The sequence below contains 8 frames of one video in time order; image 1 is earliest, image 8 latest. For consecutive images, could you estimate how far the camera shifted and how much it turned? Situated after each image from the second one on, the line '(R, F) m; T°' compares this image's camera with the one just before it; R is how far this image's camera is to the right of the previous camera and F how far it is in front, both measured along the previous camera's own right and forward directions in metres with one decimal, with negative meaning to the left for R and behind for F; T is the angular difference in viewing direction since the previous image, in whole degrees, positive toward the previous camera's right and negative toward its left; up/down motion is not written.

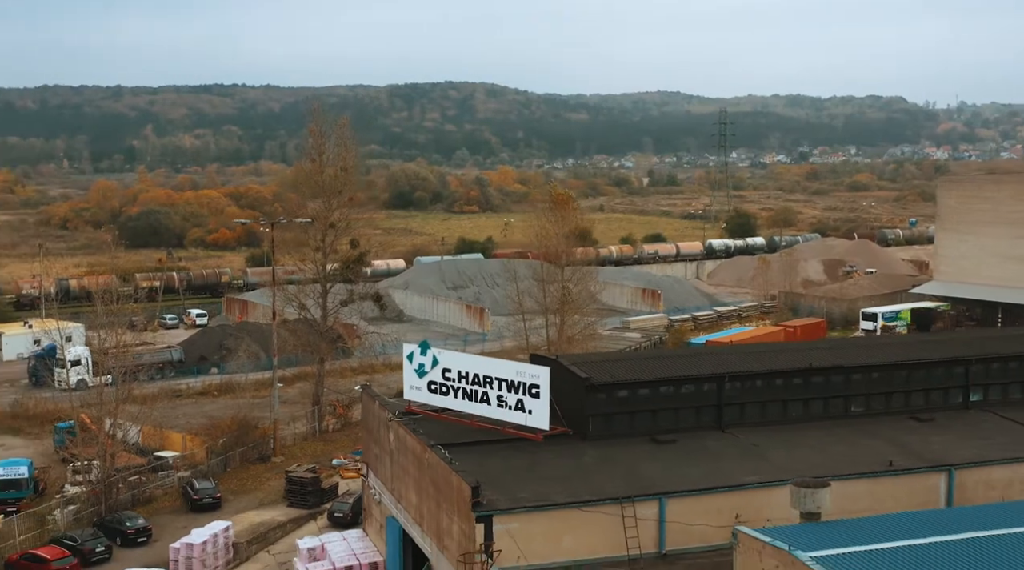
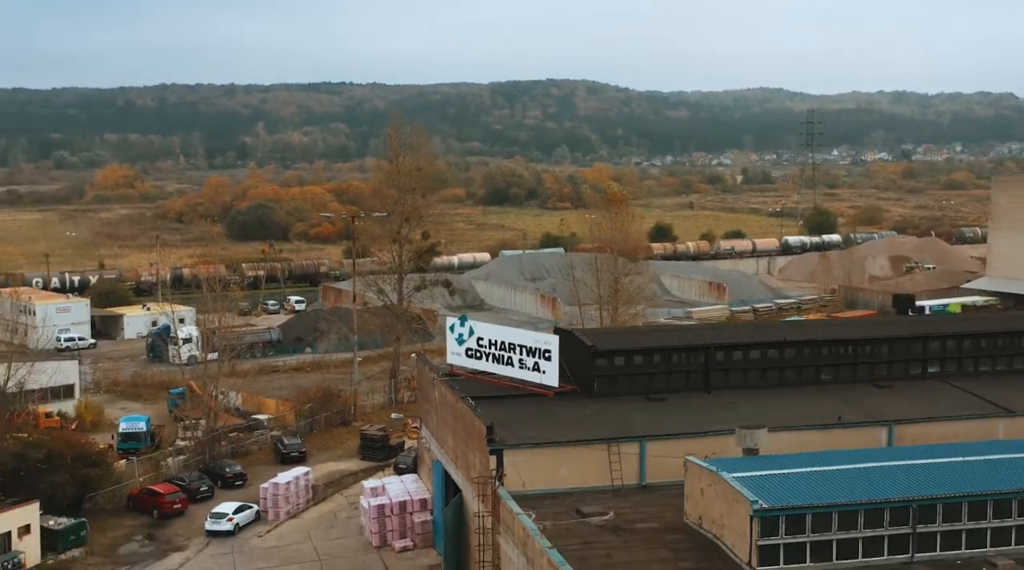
(+1.2, -3.1) m; -5°
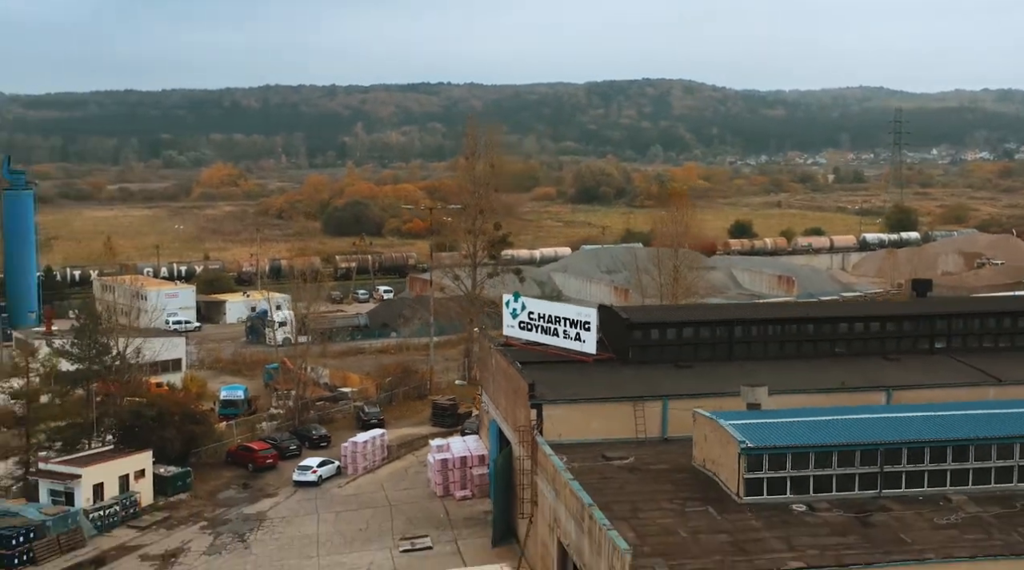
(+0.9, -2.4) m; -5°
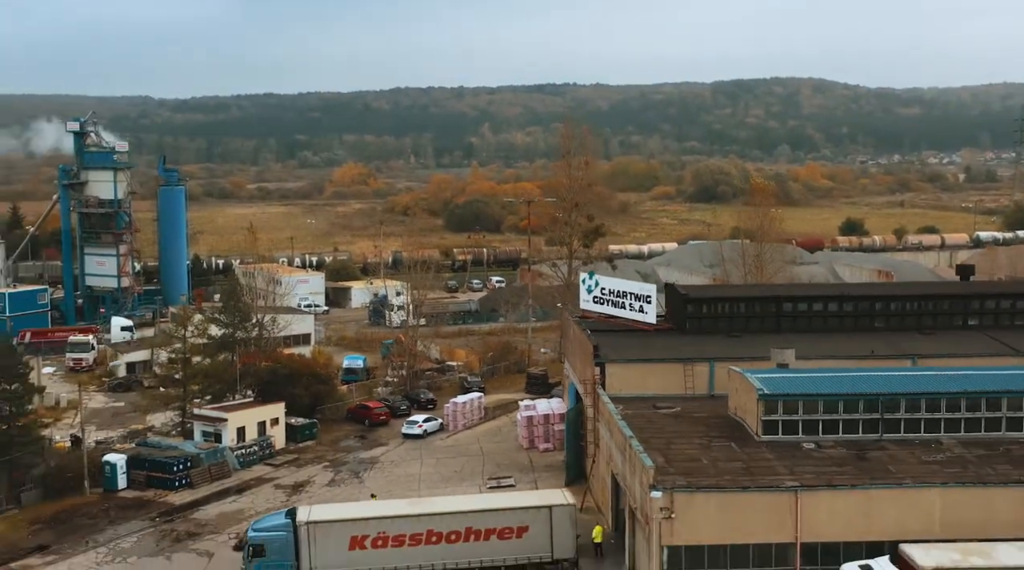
(+1.0, -3.1) m; -6°
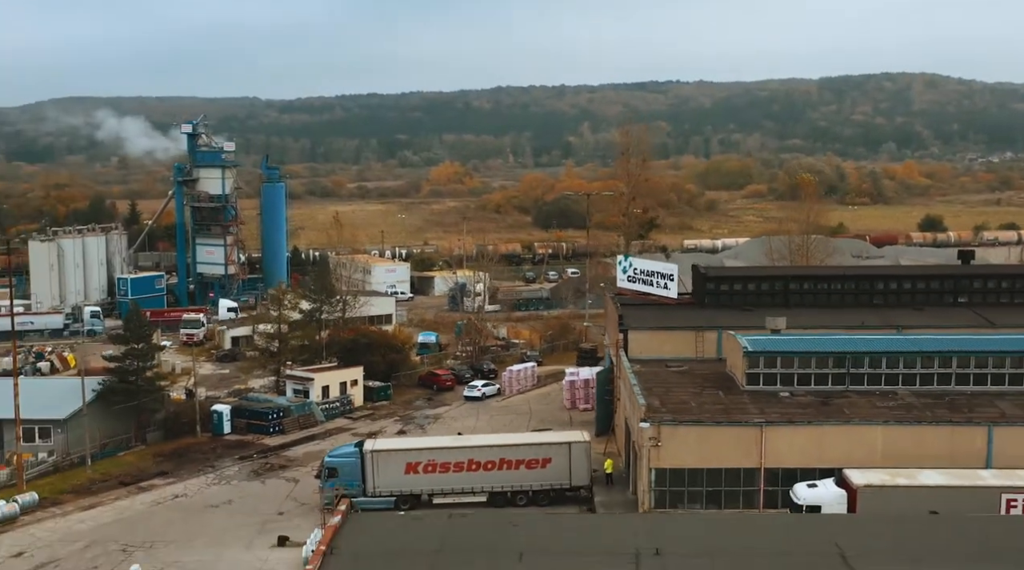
(+1.3, -3.7) m; -5°
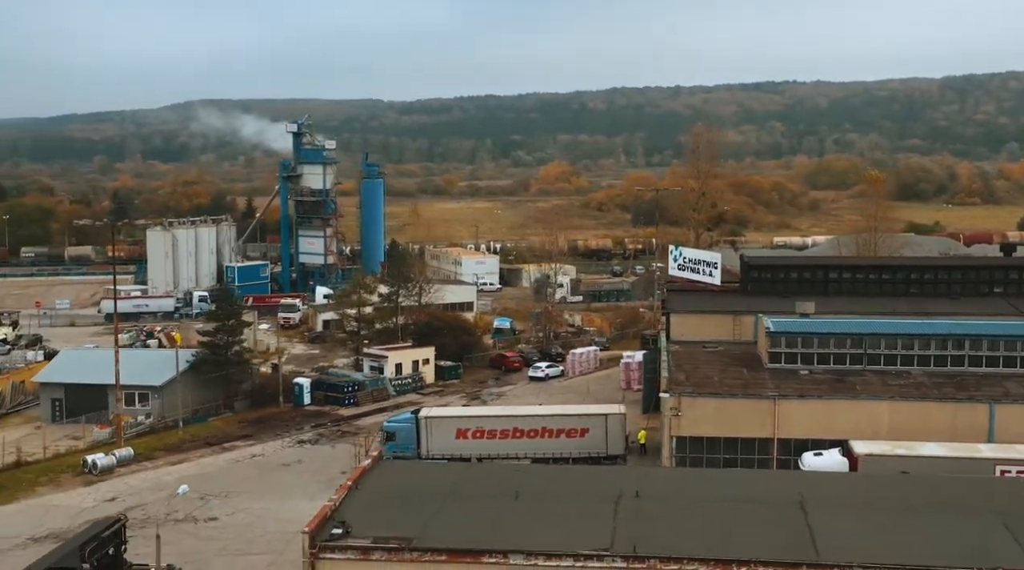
(+1.5, -1.9) m; -6°
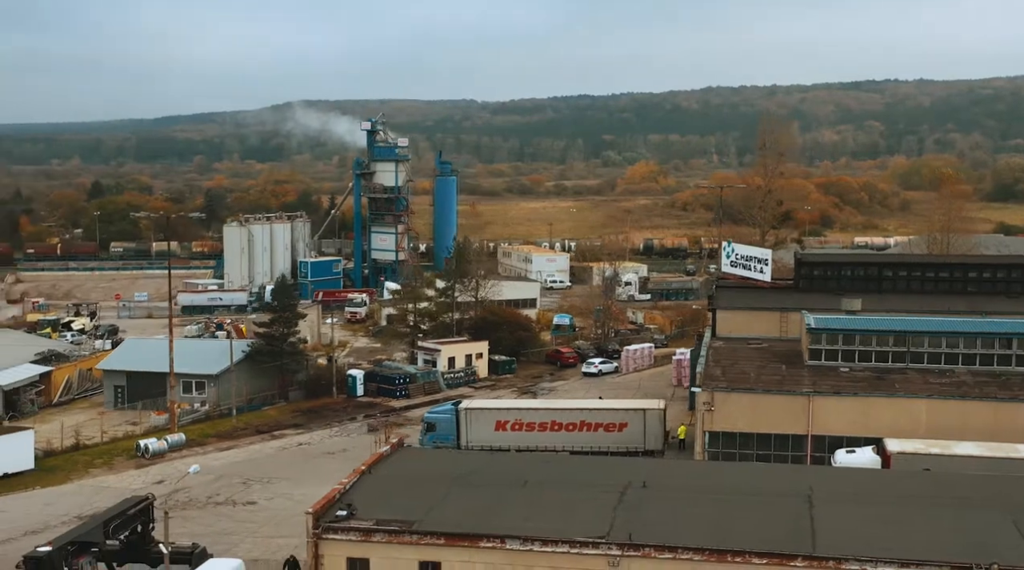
(+1.1, -0.1) m; -5°
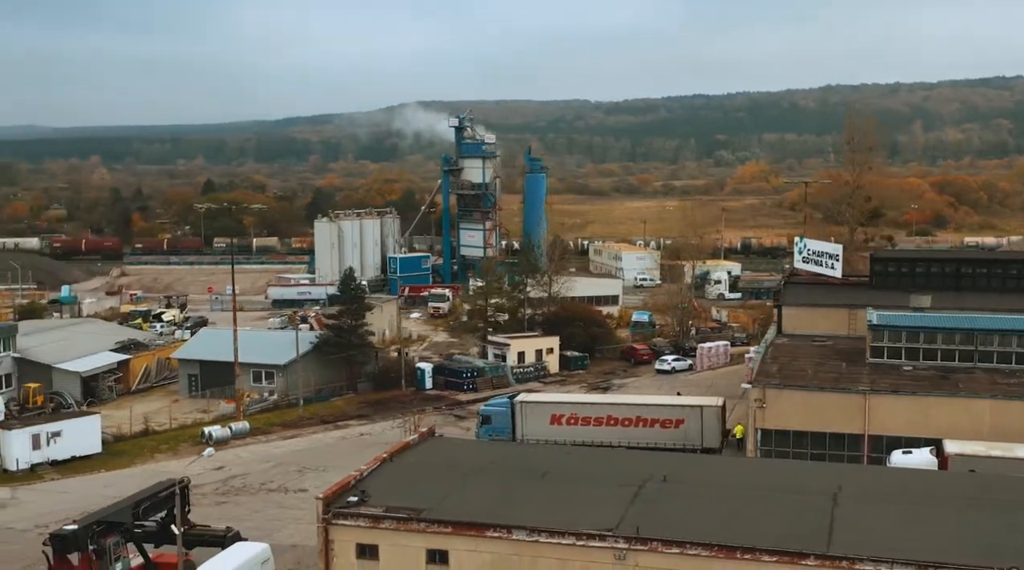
(+1.2, +0.3) m; -6°
